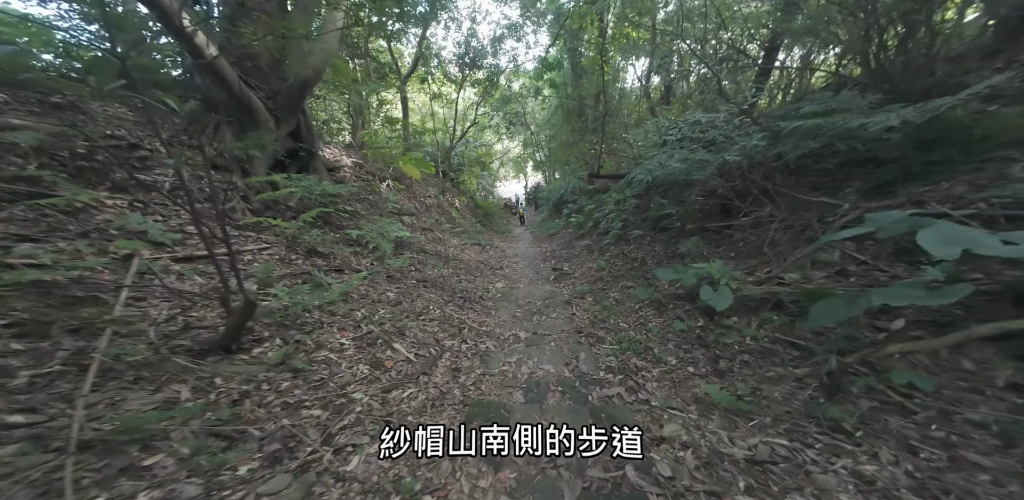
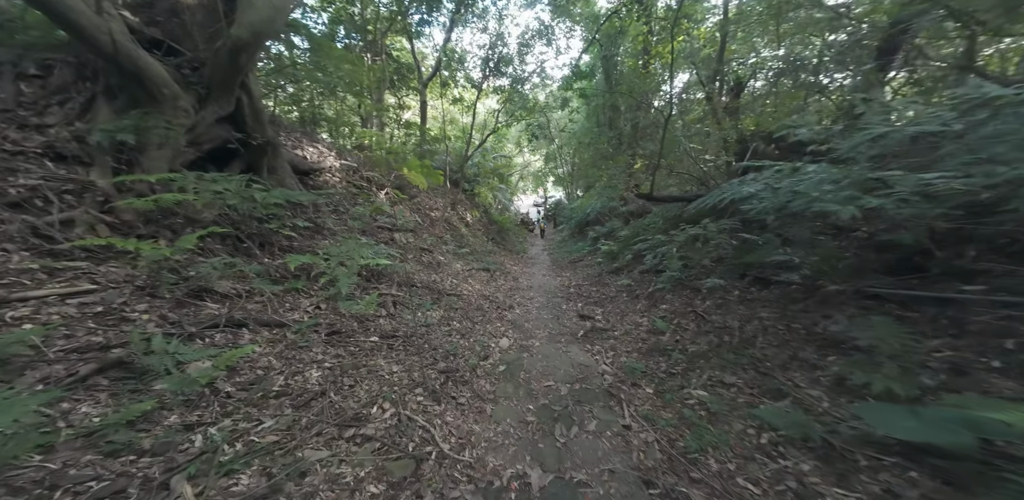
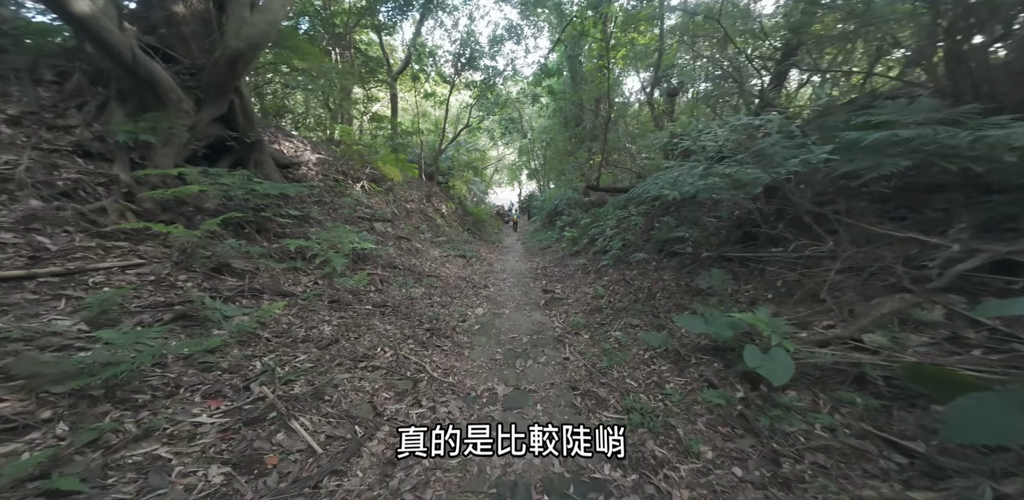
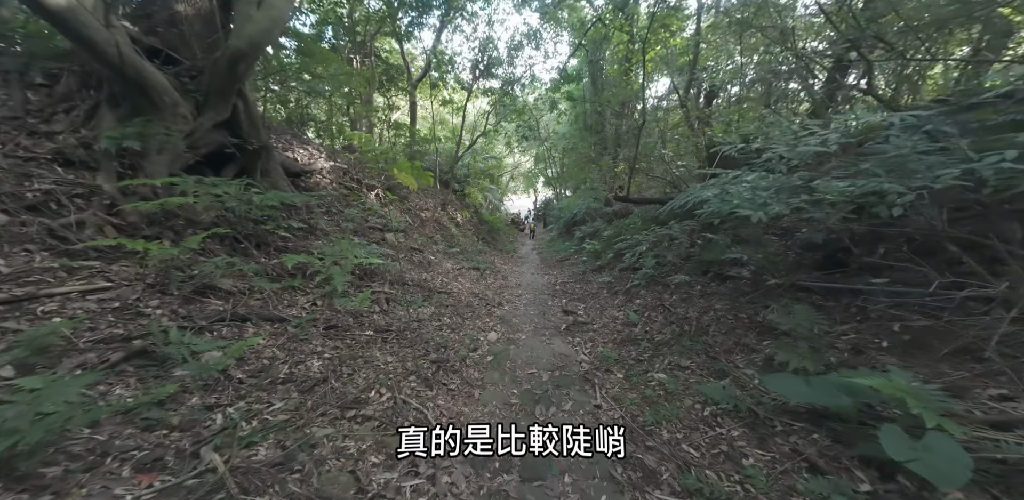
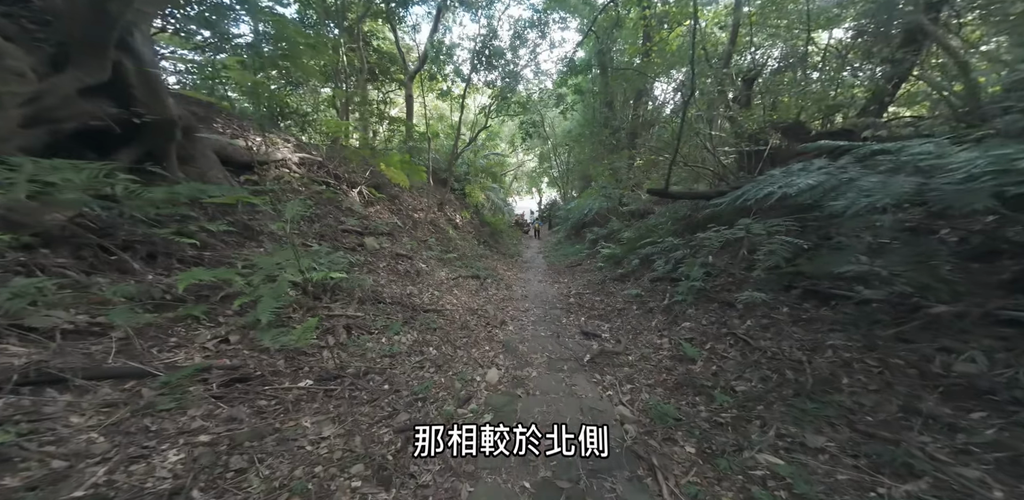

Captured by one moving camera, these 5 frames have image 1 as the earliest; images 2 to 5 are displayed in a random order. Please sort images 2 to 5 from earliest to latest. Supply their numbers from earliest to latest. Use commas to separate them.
3, 4, 2, 5
